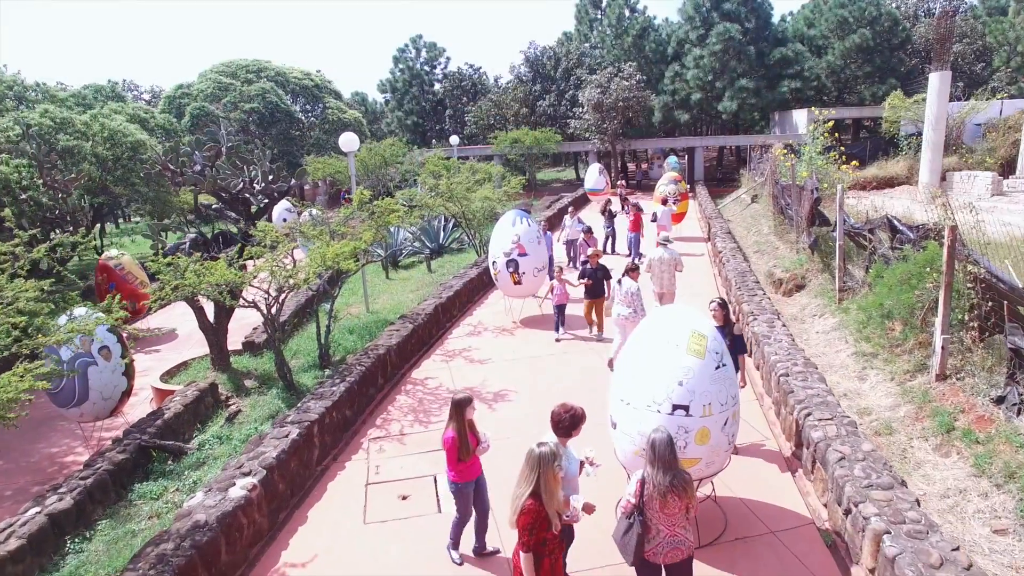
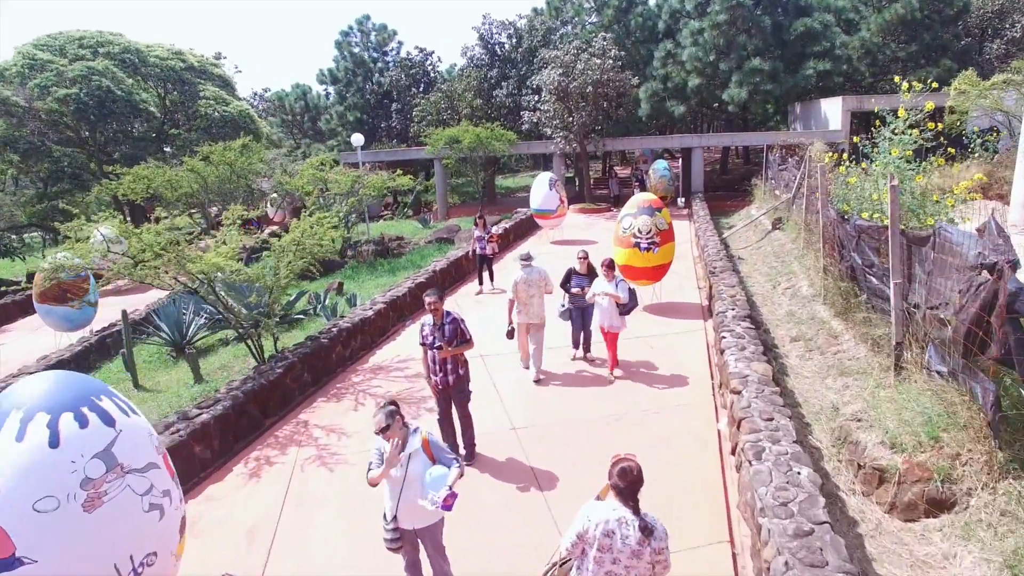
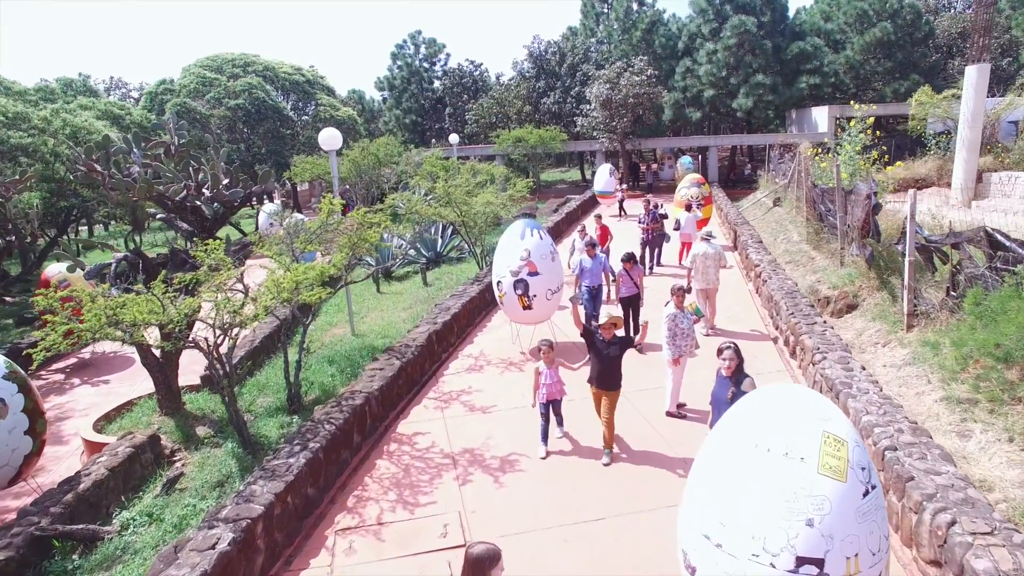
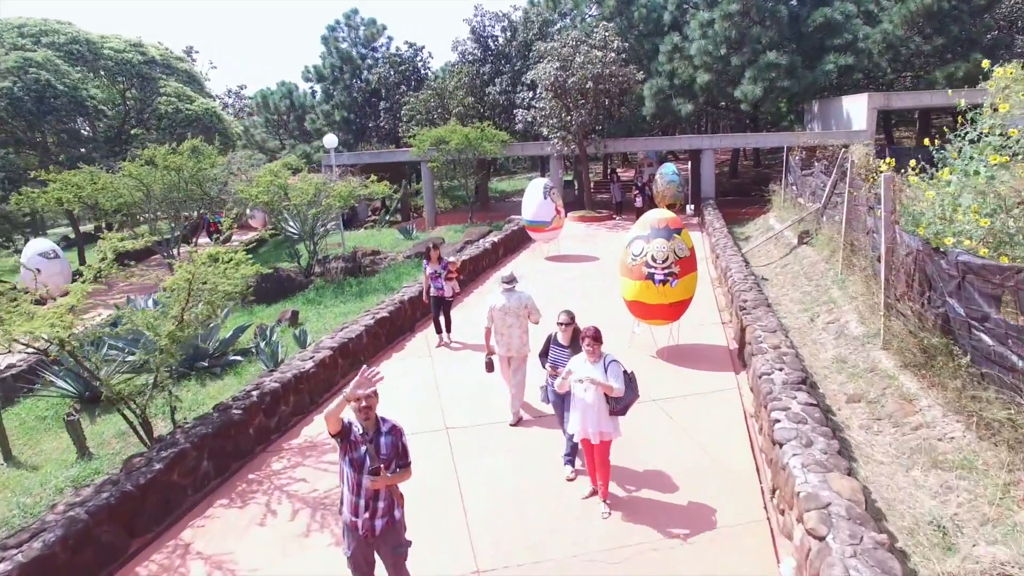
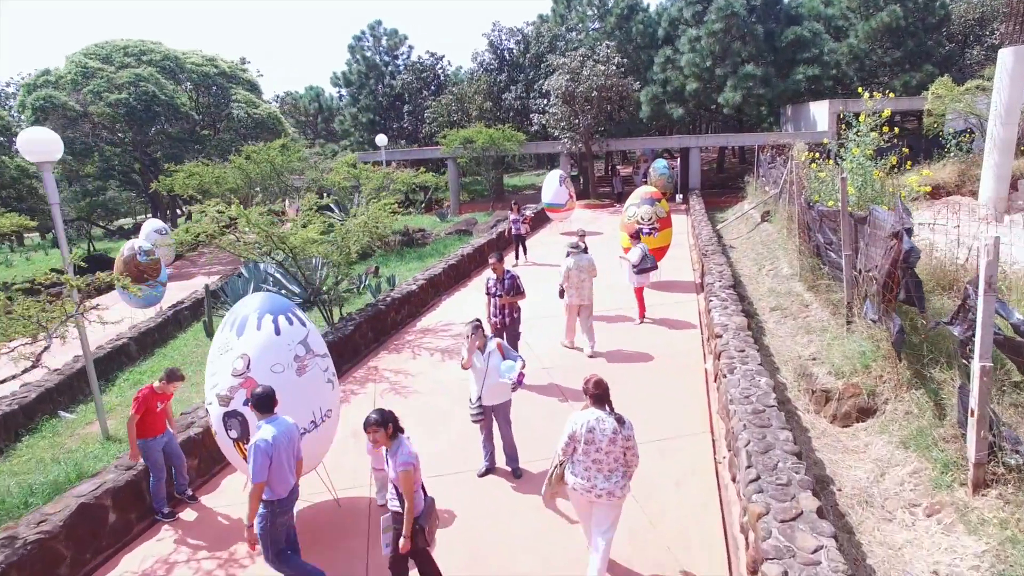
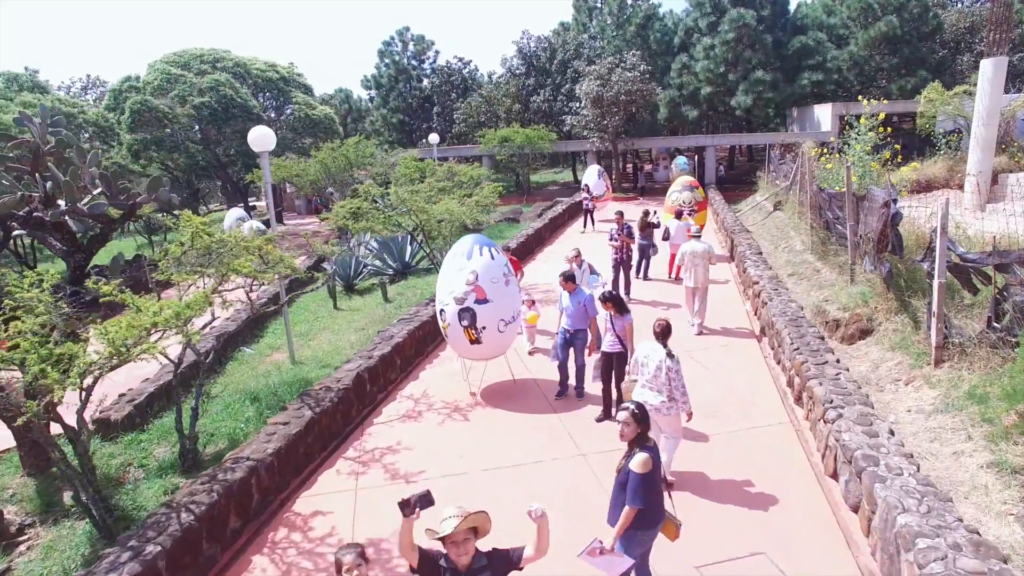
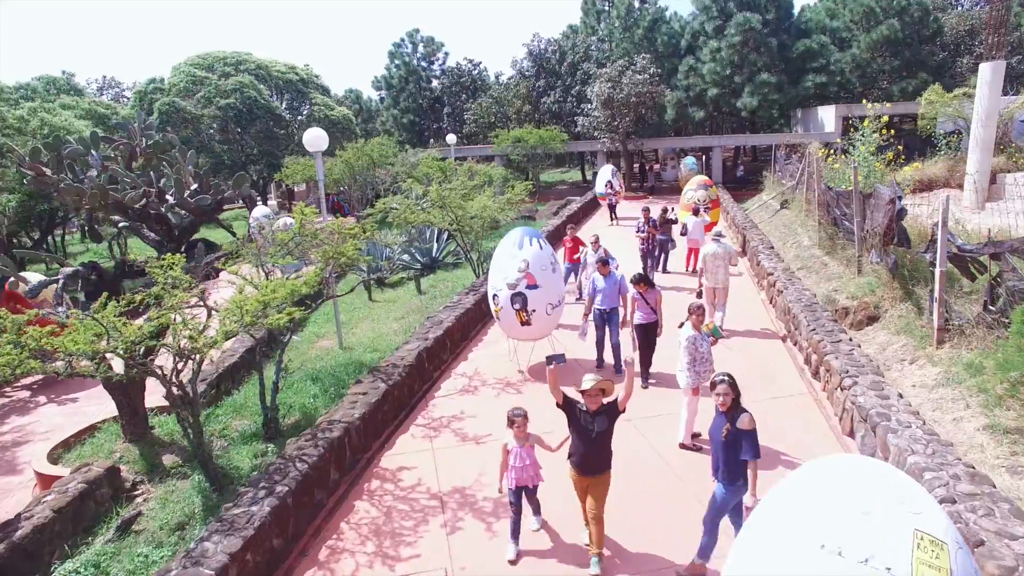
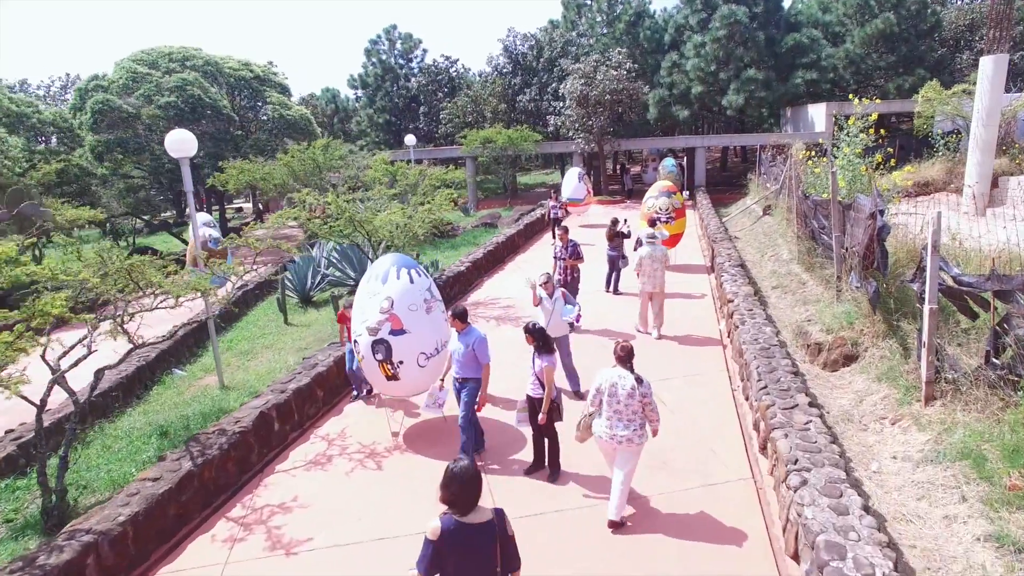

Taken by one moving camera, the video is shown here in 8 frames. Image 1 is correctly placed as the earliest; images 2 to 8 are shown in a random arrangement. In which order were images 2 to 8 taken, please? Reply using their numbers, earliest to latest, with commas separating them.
3, 7, 6, 8, 5, 2, 4
